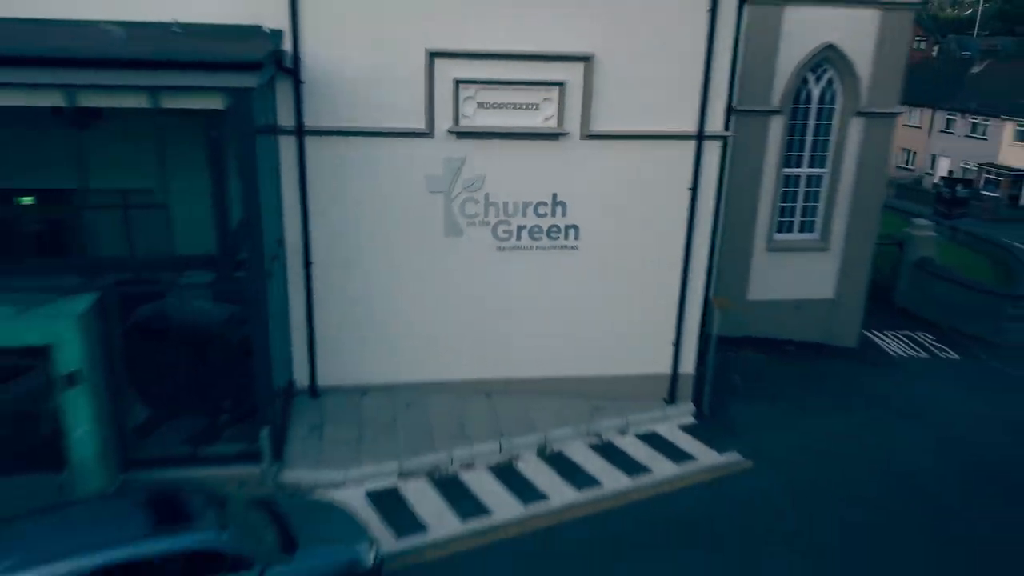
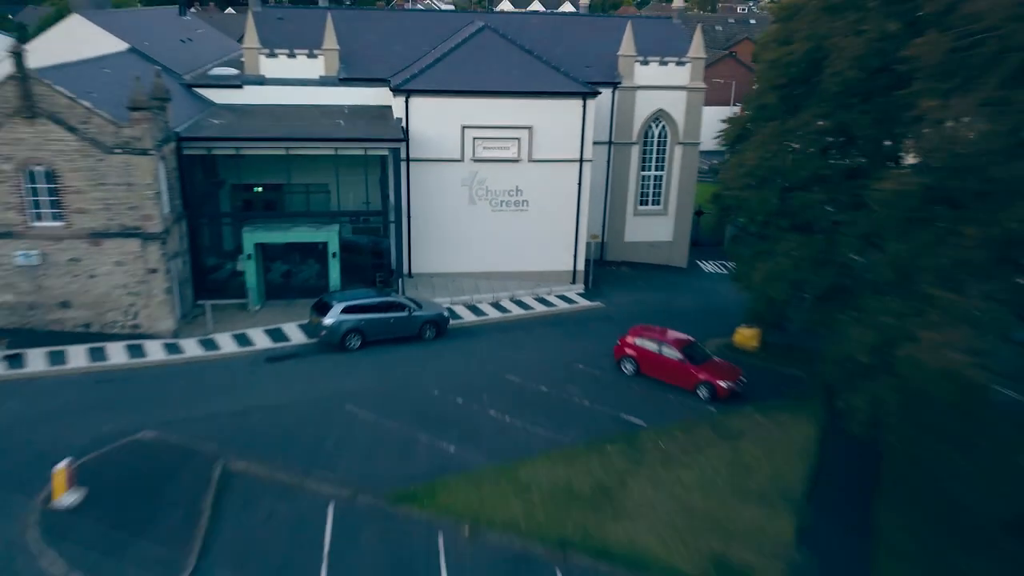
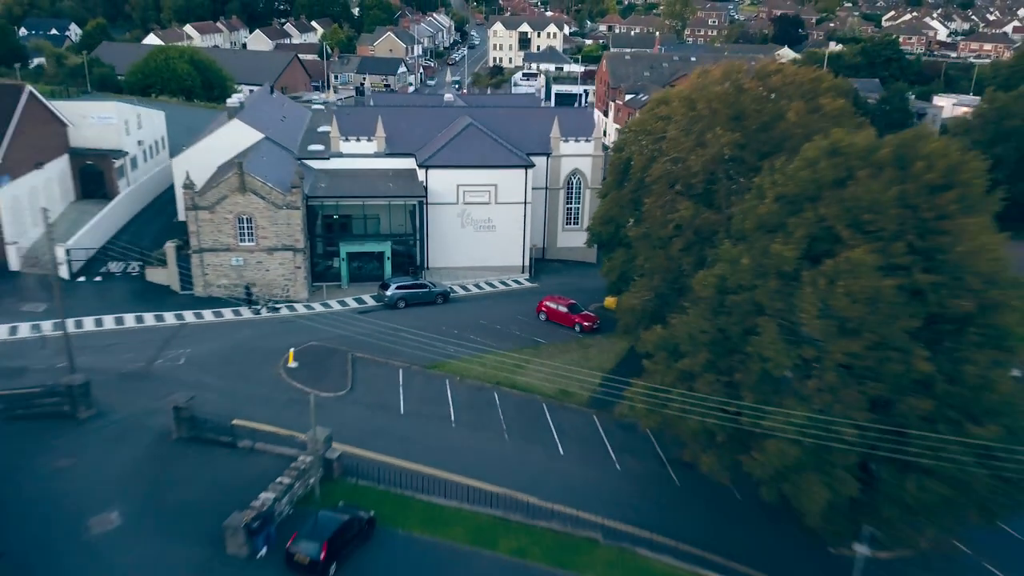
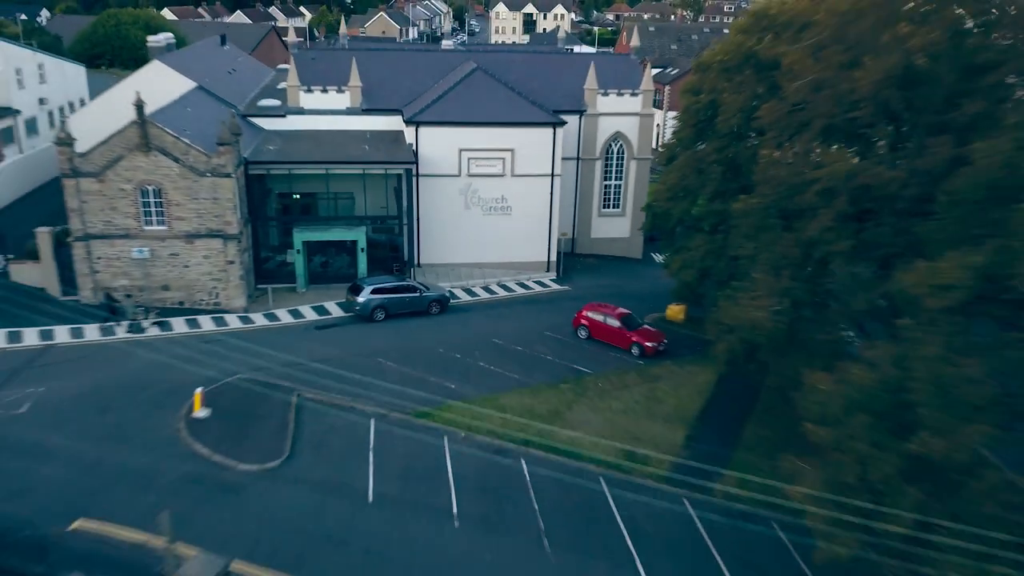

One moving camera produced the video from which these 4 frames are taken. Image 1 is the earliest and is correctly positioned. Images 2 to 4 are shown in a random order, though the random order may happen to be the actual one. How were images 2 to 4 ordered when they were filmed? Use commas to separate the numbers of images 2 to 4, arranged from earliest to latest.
2, 4, 3
